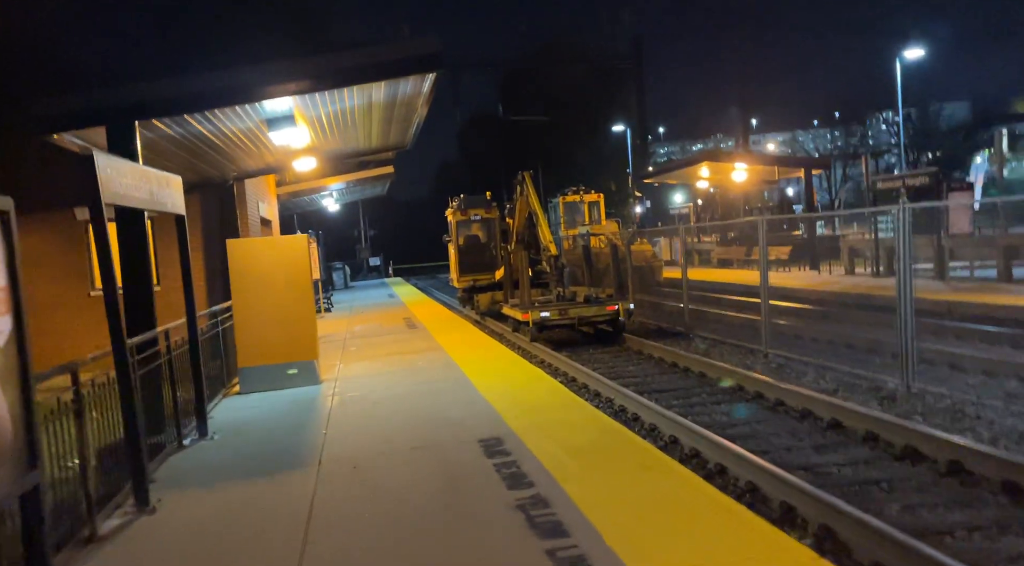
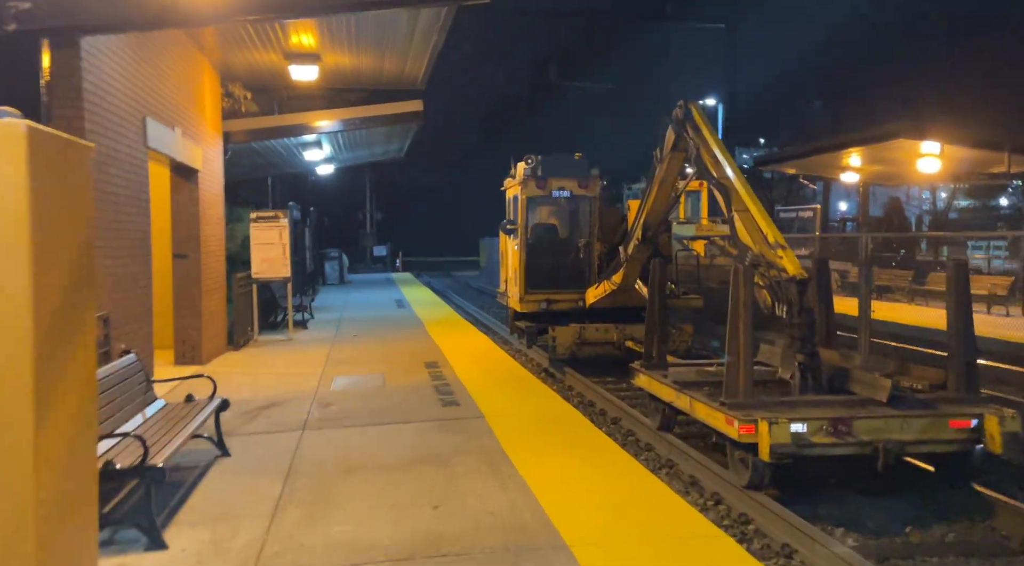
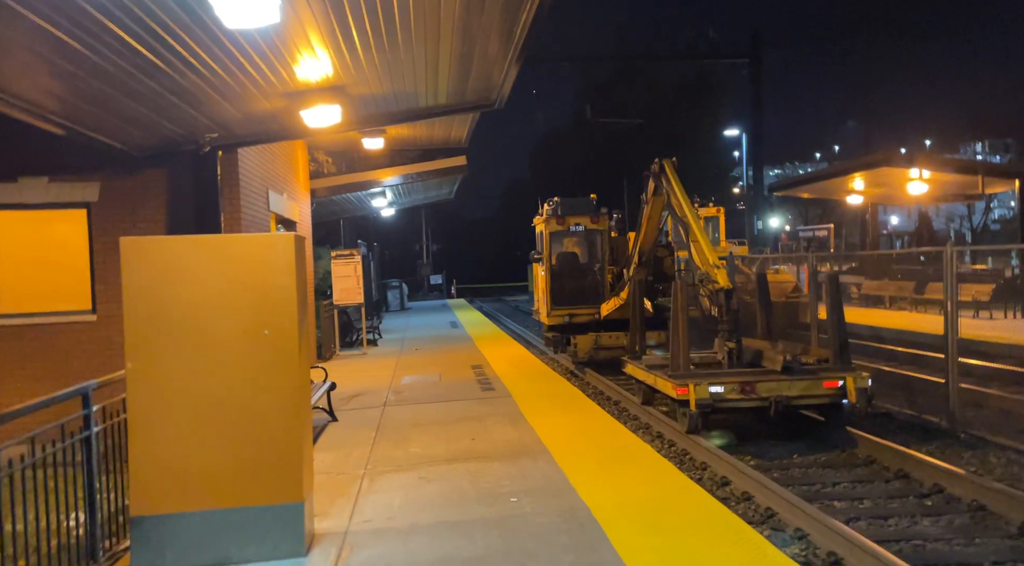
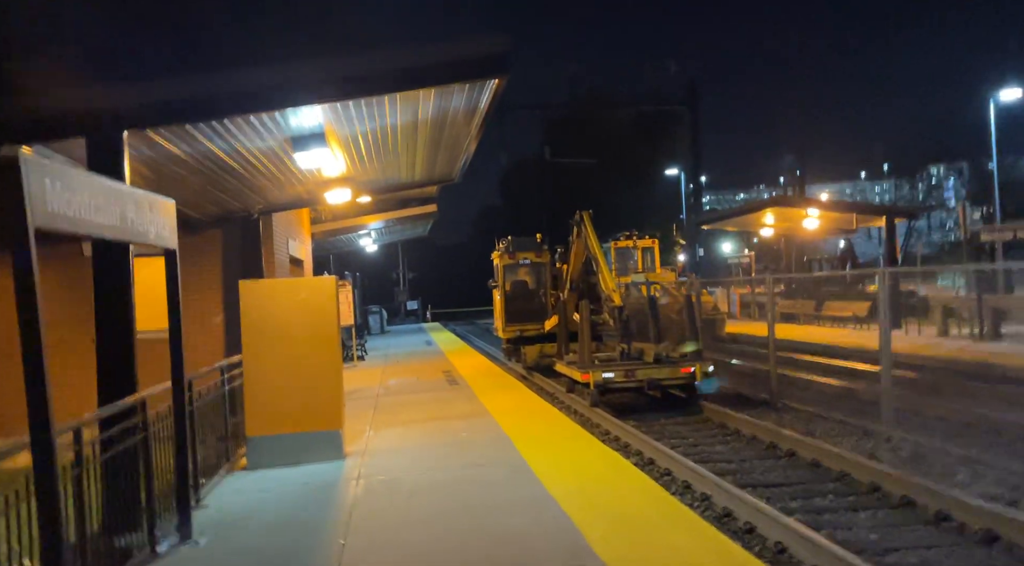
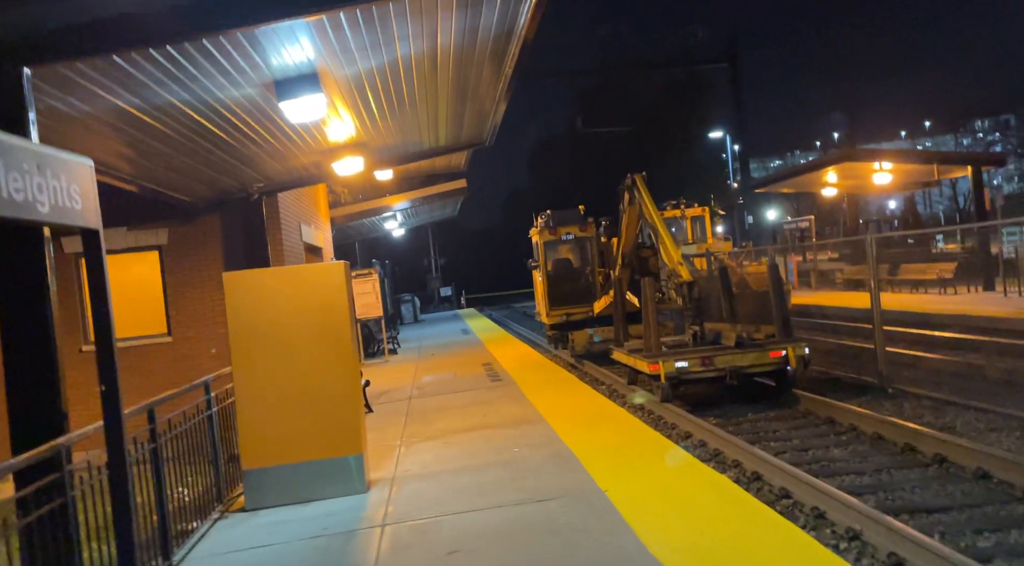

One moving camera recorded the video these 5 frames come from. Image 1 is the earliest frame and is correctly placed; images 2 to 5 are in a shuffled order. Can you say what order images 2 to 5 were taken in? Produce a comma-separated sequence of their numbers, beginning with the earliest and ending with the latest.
4, 5, 3, 2
